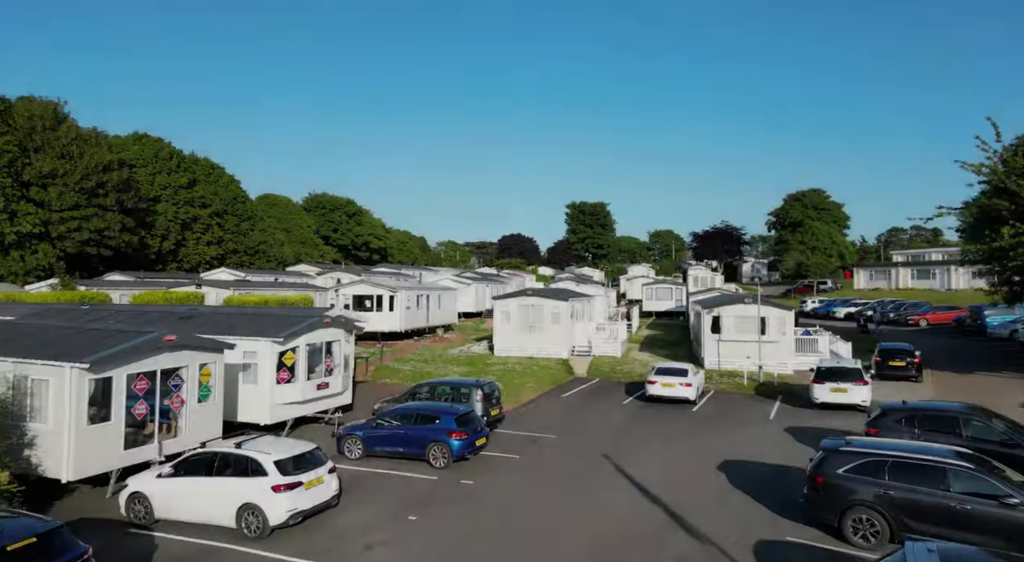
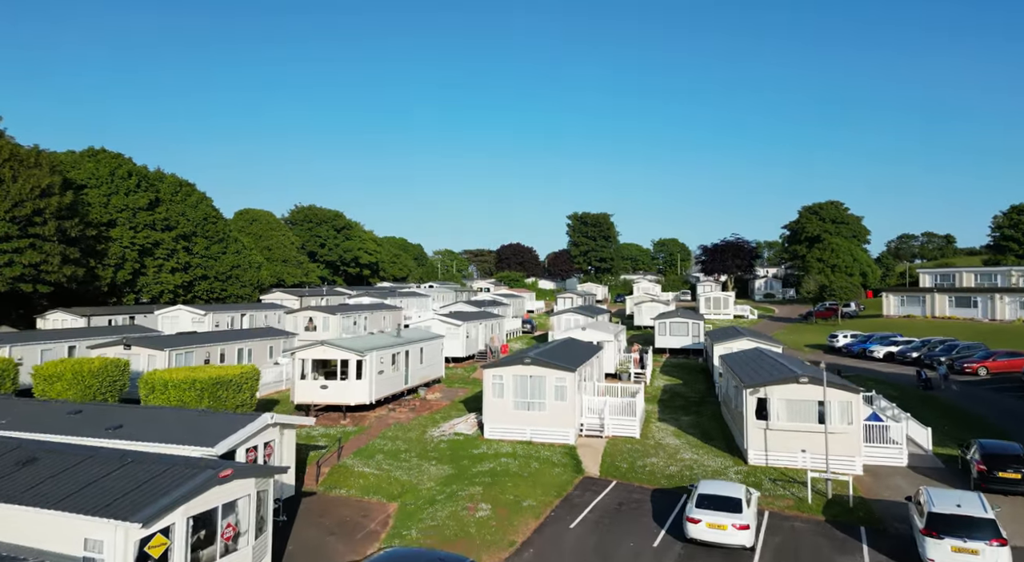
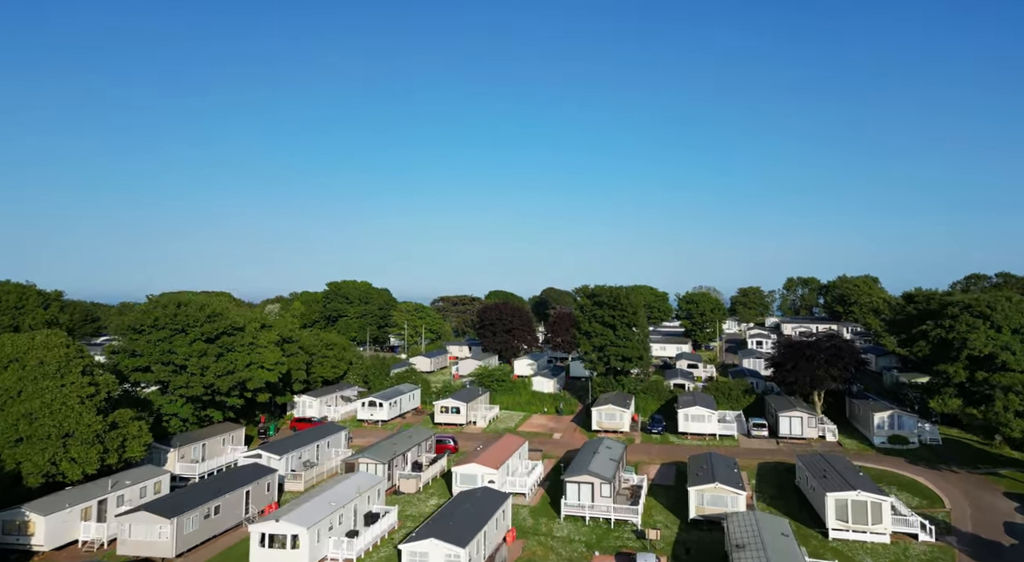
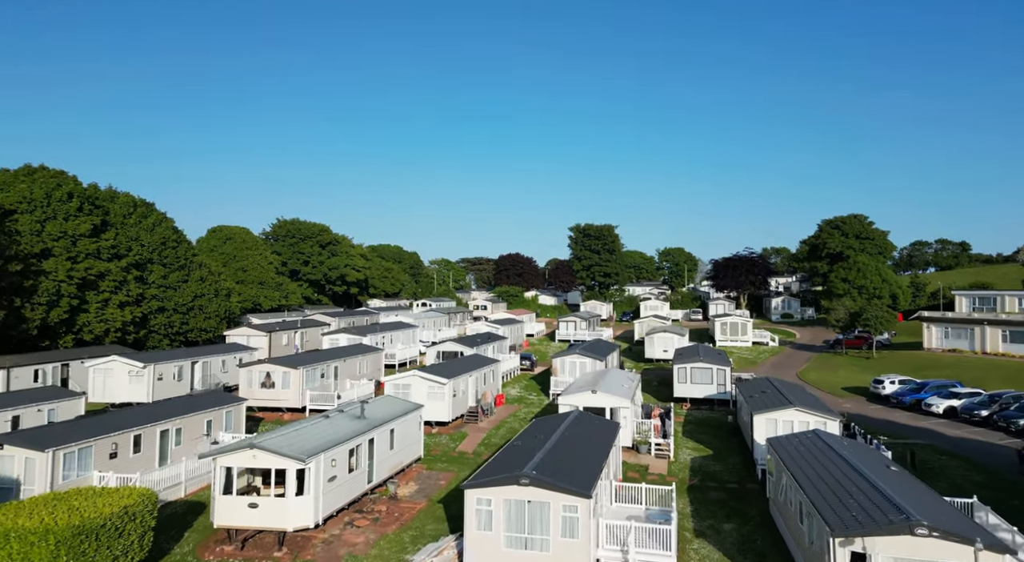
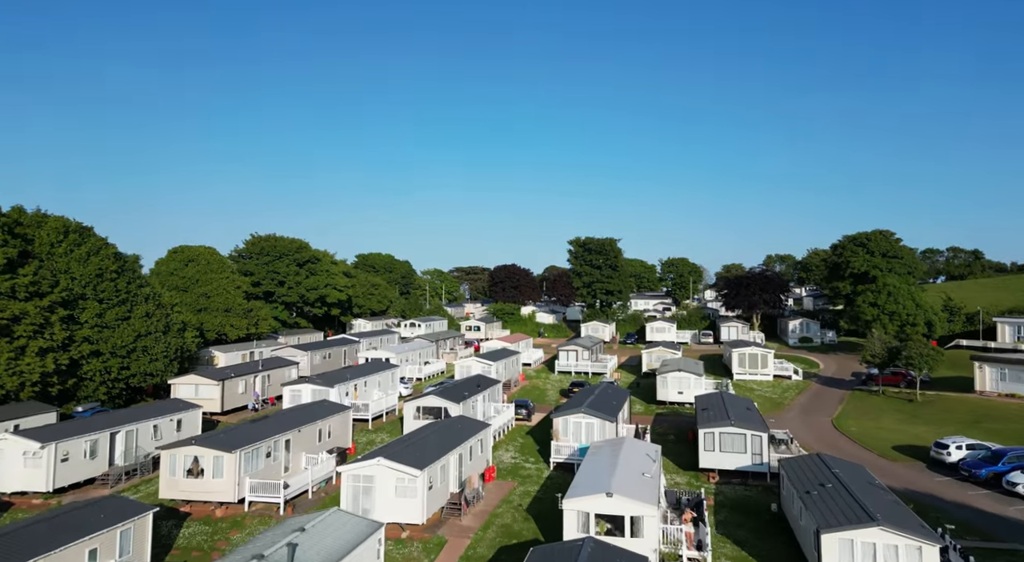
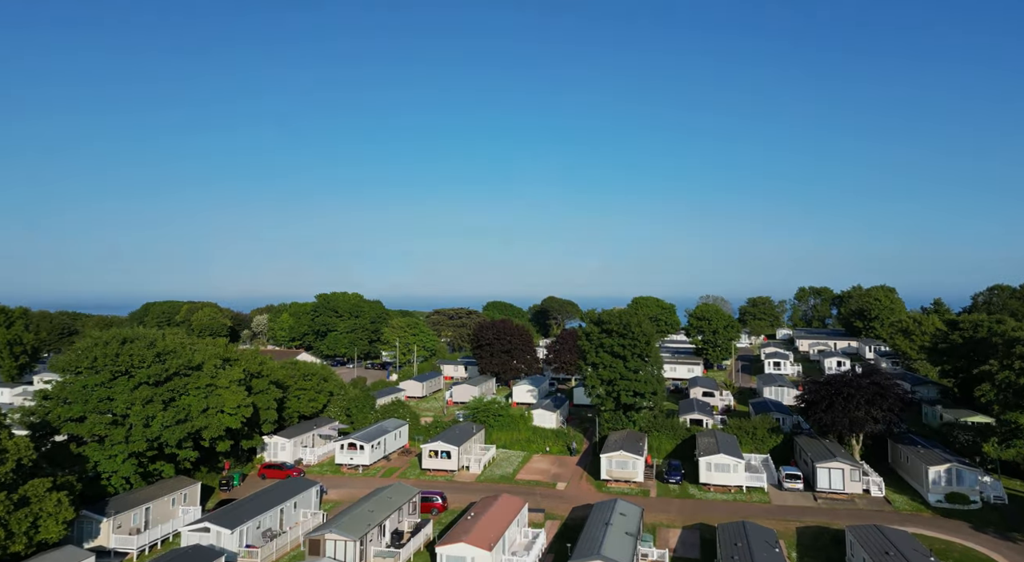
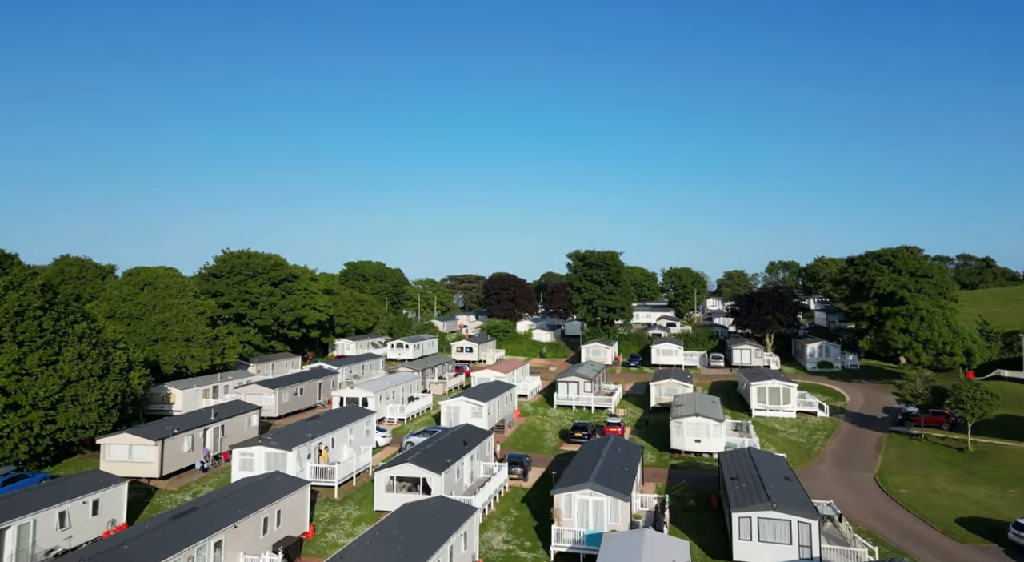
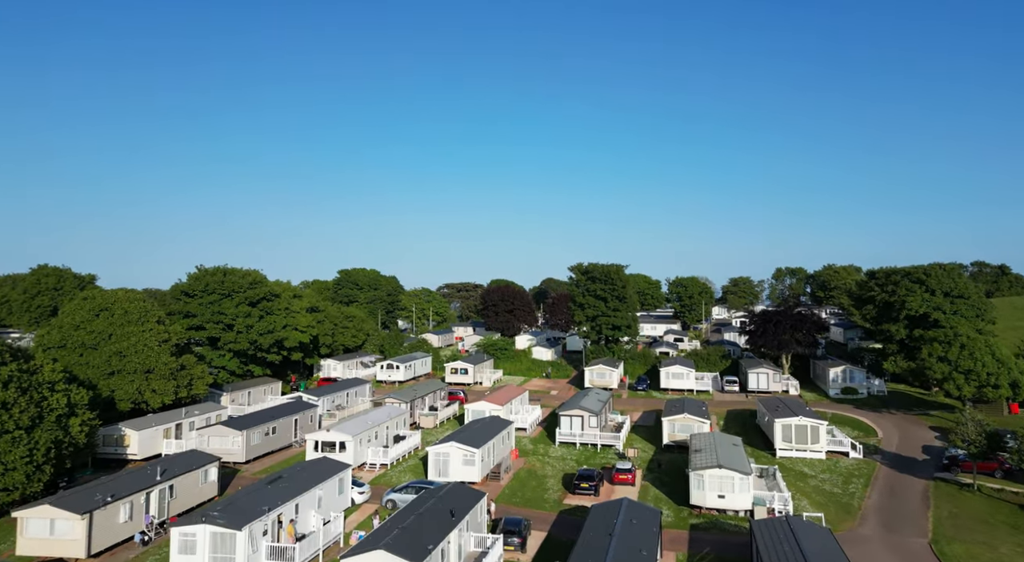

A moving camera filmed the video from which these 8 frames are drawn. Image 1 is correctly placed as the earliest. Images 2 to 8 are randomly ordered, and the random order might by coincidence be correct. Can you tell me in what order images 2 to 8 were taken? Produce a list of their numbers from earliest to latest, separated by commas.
2, 4, 5, 7, 8, 3, 6
